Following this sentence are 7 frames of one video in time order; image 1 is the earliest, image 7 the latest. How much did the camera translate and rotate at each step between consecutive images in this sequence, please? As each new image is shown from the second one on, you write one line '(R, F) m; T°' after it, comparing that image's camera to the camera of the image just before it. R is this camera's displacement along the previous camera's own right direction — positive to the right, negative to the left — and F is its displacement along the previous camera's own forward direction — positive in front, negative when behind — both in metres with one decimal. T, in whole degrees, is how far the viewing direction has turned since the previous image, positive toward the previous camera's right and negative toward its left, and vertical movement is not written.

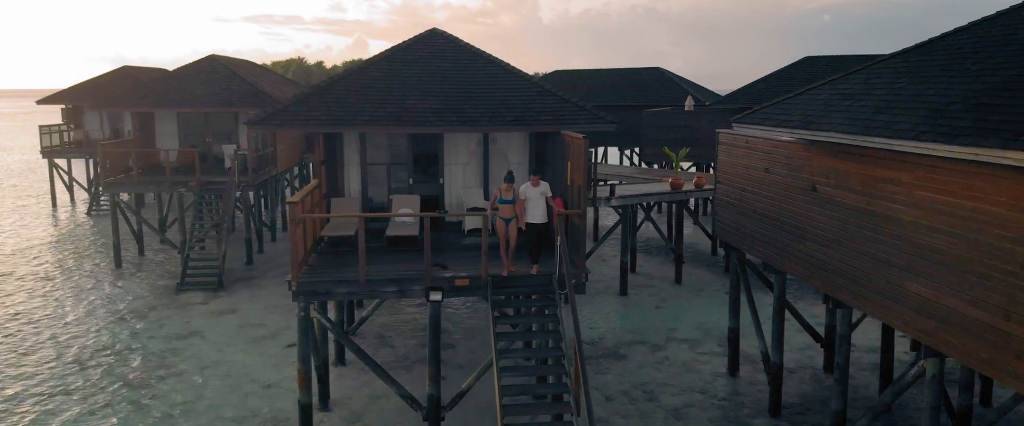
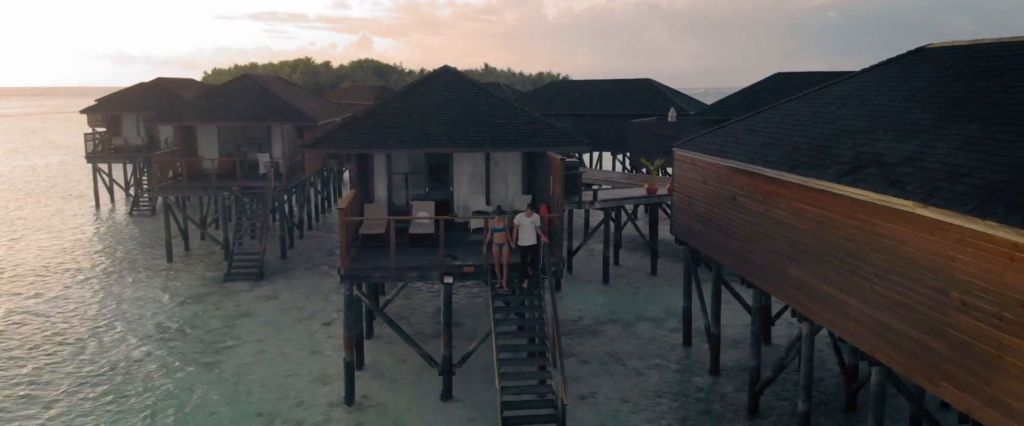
(+0.2, -2.9) m; 0°
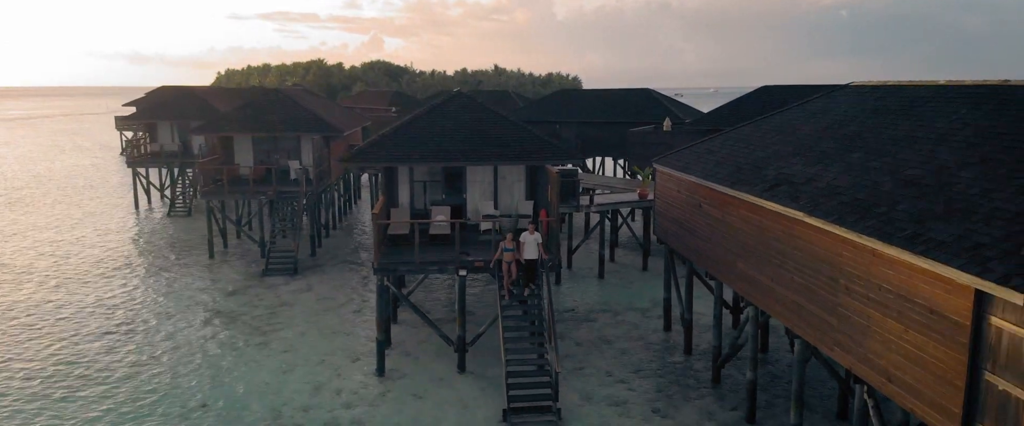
(+0.1, -2.4) m; -1°
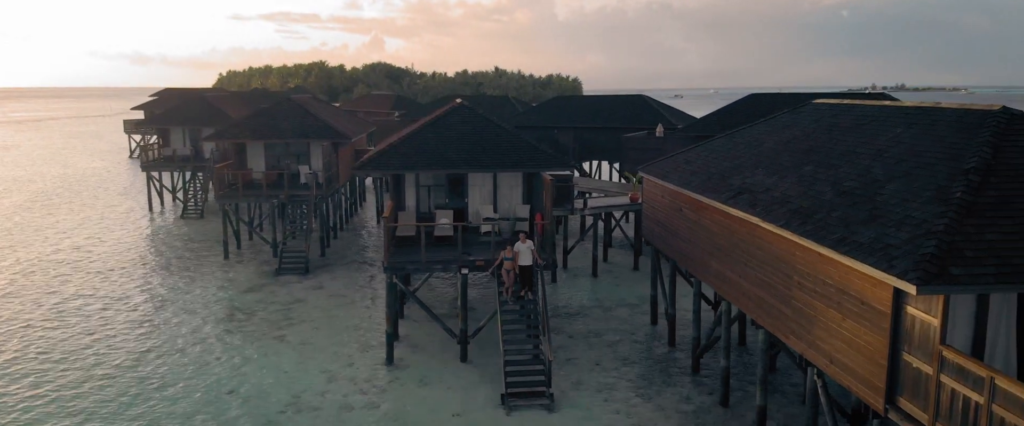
(+0.1, -1.4) m; 0°
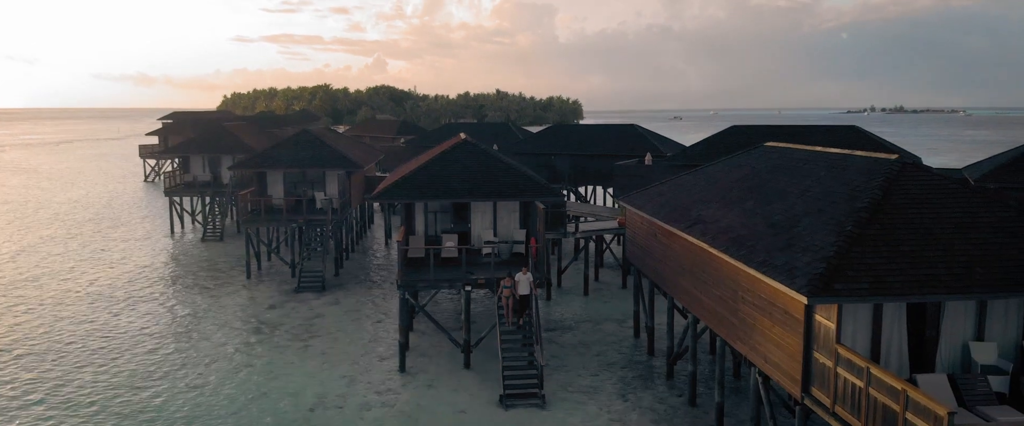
(+0.1, -2.4) m; 0°
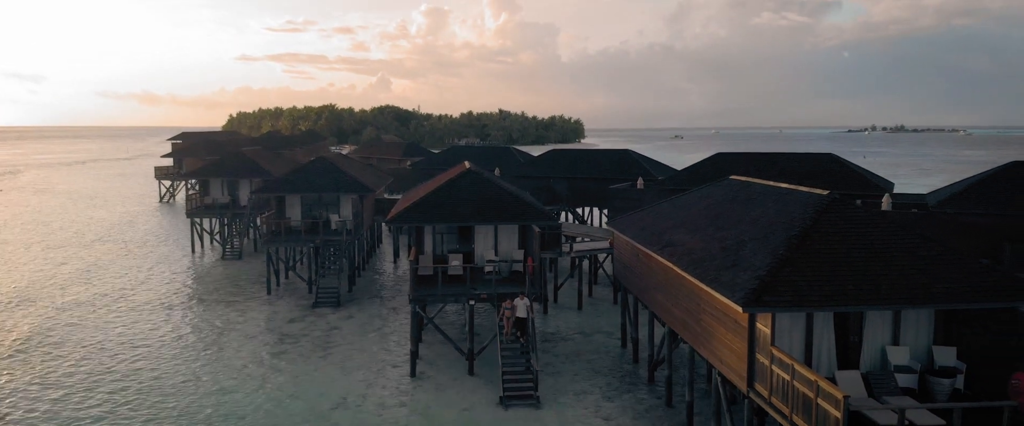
(+0.1, -2.4) m; 0°
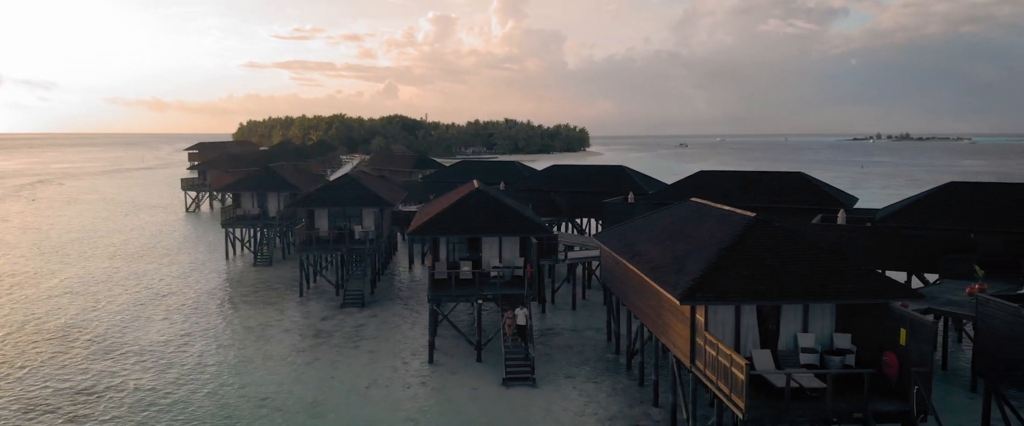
(+0.2, -4.2) m; -1°
